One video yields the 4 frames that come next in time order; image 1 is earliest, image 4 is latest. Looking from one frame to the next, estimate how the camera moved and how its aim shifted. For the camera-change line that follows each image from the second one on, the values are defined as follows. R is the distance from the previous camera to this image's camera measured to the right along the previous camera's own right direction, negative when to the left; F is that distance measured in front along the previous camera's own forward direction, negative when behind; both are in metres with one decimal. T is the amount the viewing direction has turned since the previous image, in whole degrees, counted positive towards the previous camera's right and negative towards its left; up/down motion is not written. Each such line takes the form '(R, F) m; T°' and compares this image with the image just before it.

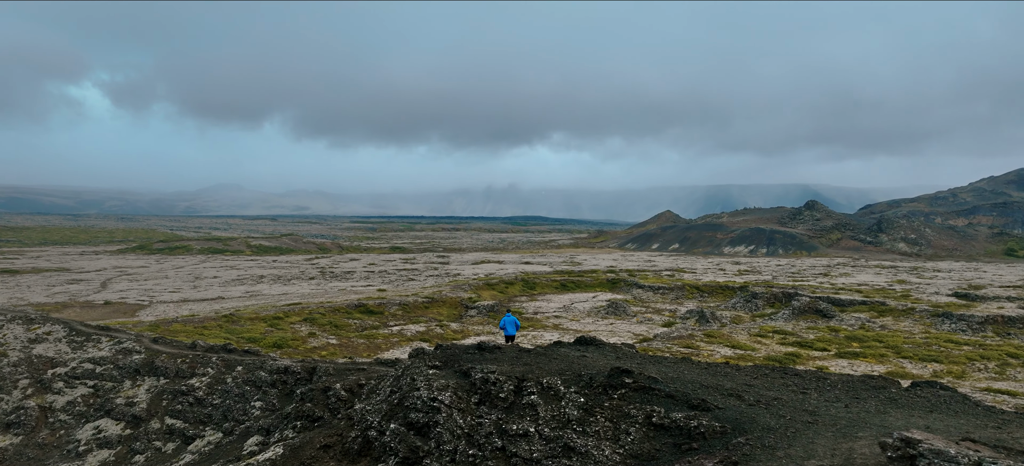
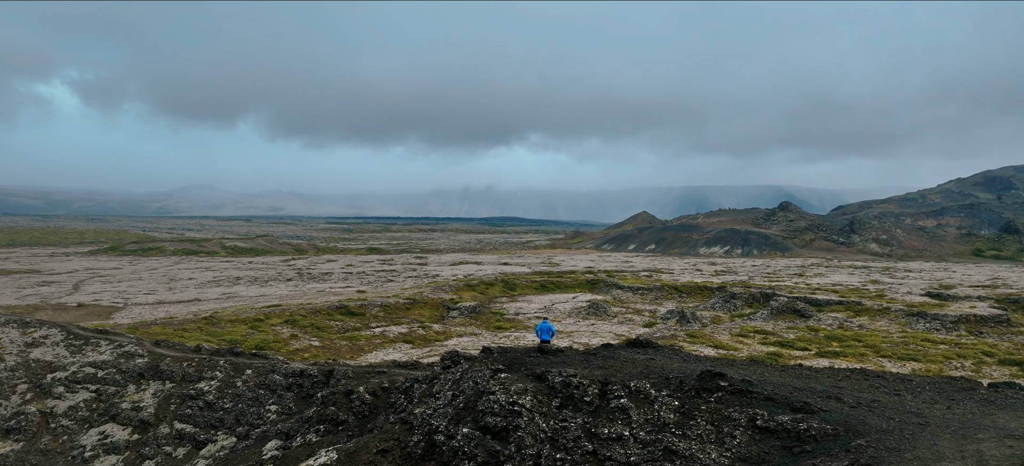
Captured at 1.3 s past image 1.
(-1.0, 0.0) m; +1°
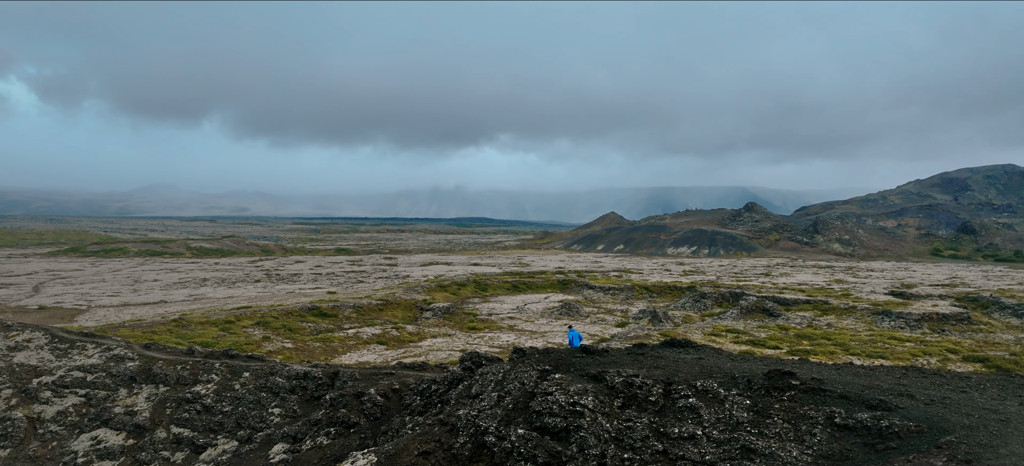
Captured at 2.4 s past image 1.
(-0.8, 0.0) m; +2°
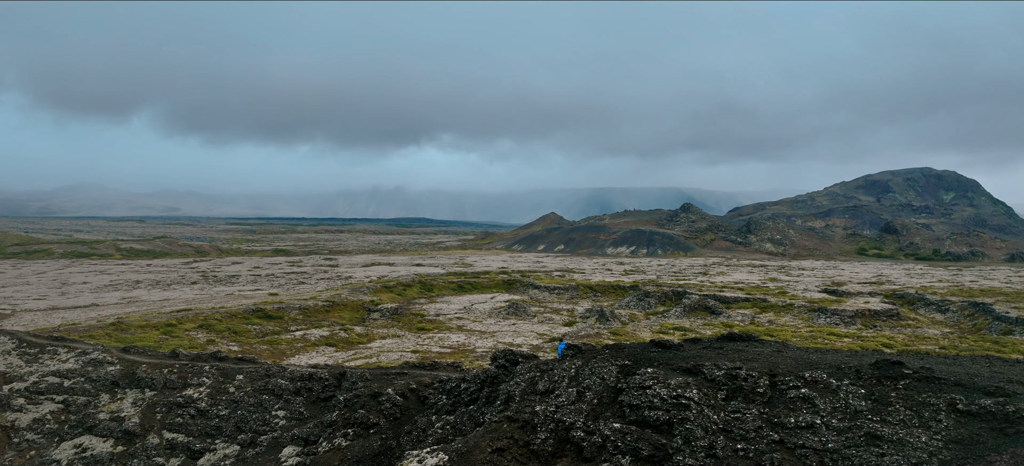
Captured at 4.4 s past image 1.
(-1.4, +0.1) m; +3°
